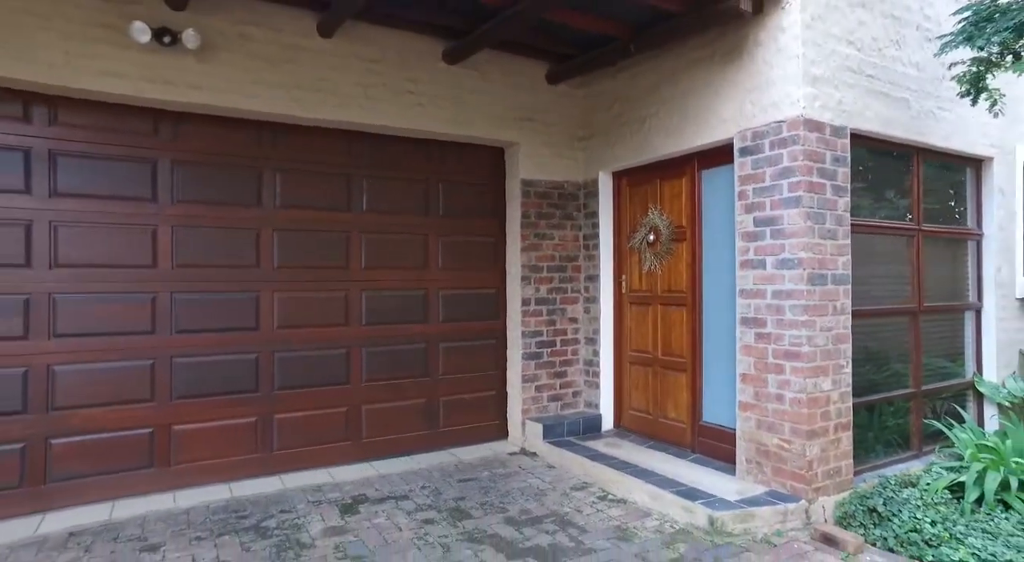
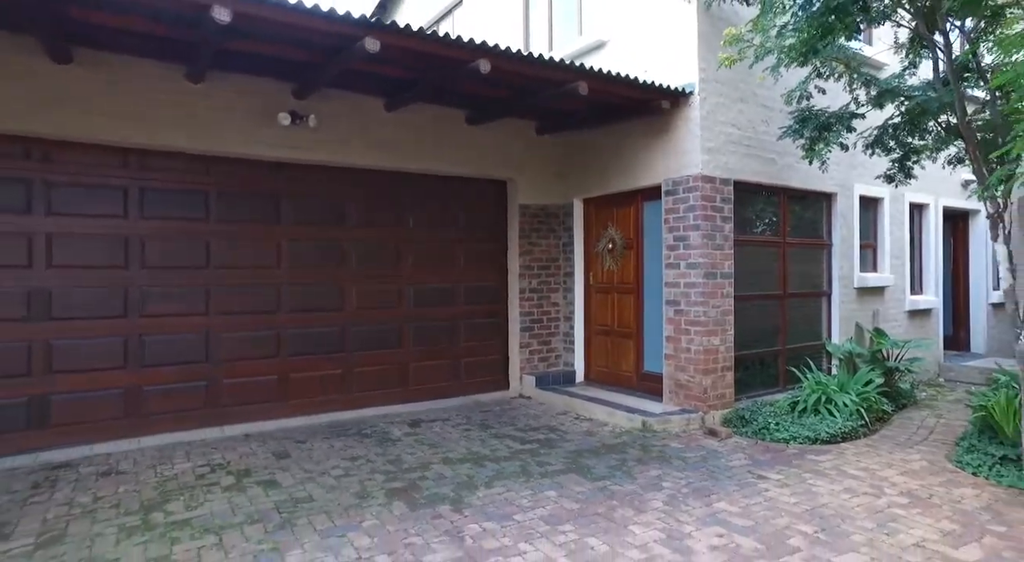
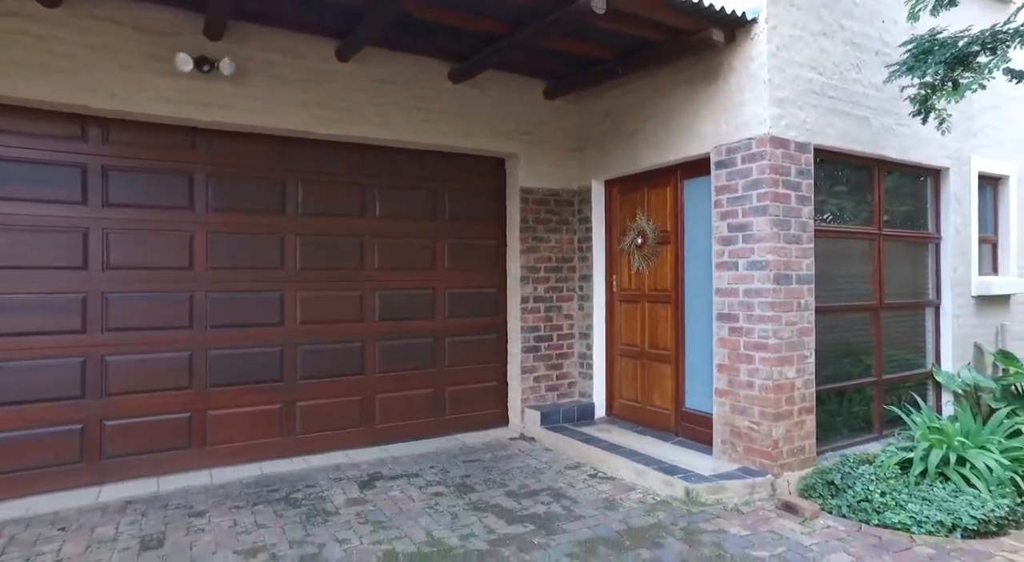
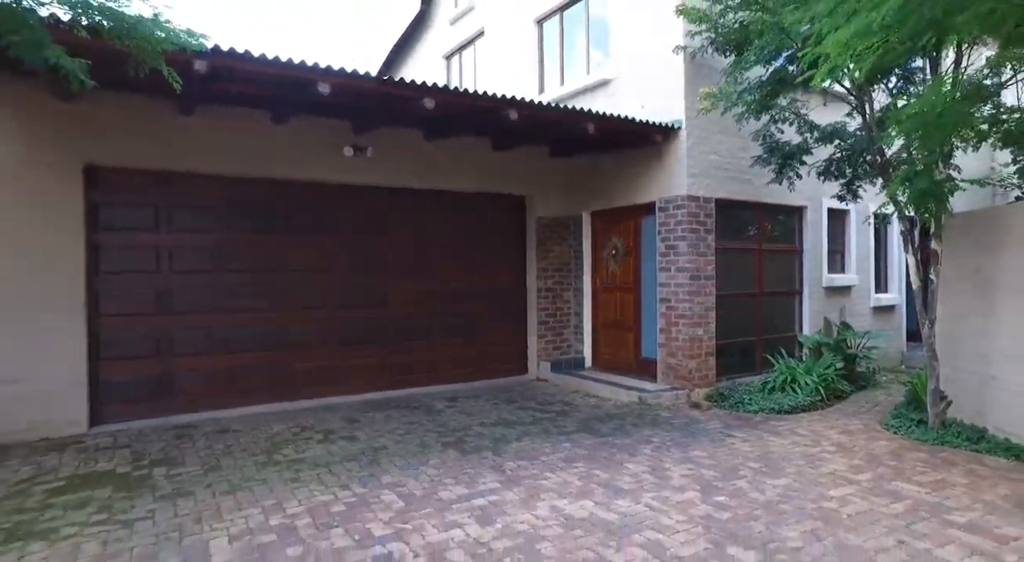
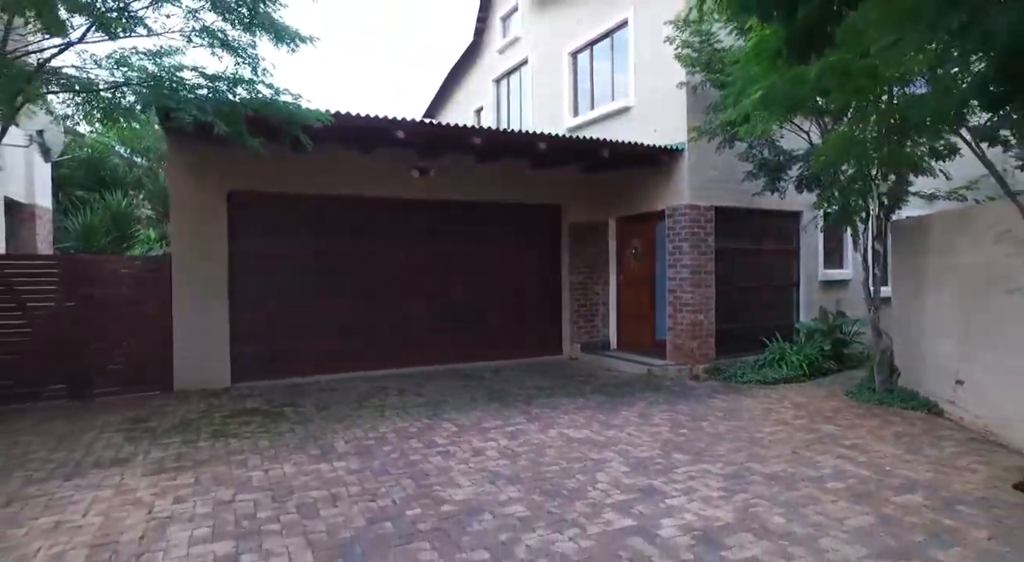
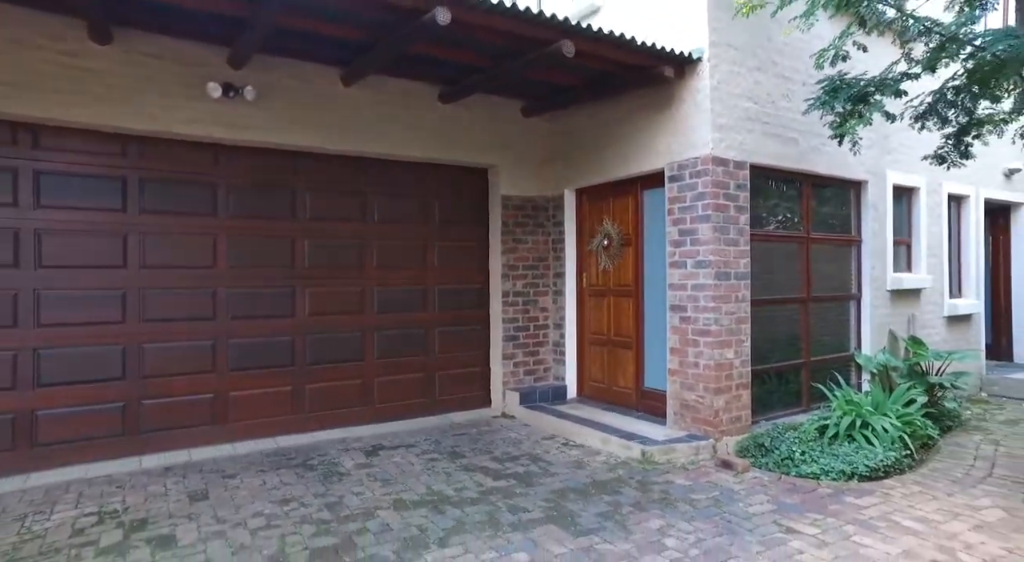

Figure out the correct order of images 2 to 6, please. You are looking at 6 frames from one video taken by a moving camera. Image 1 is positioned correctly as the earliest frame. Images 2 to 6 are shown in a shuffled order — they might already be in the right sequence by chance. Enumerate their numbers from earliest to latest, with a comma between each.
3, 6, 2, 4, 5
